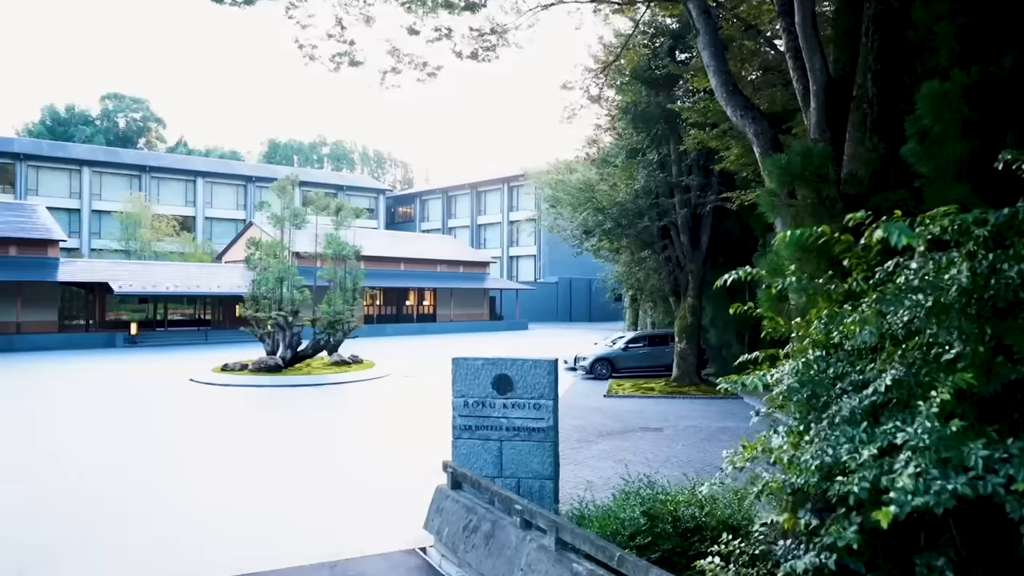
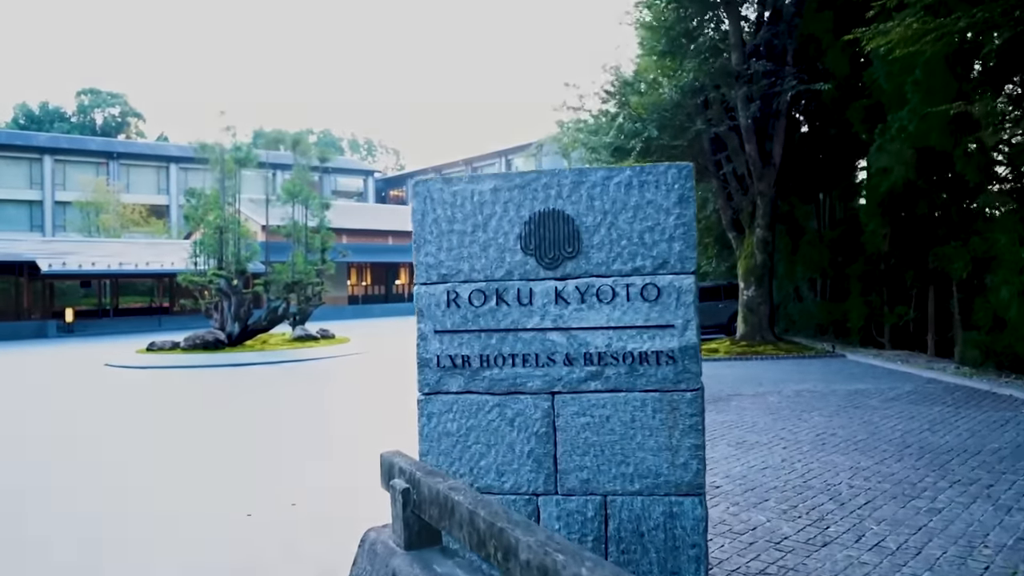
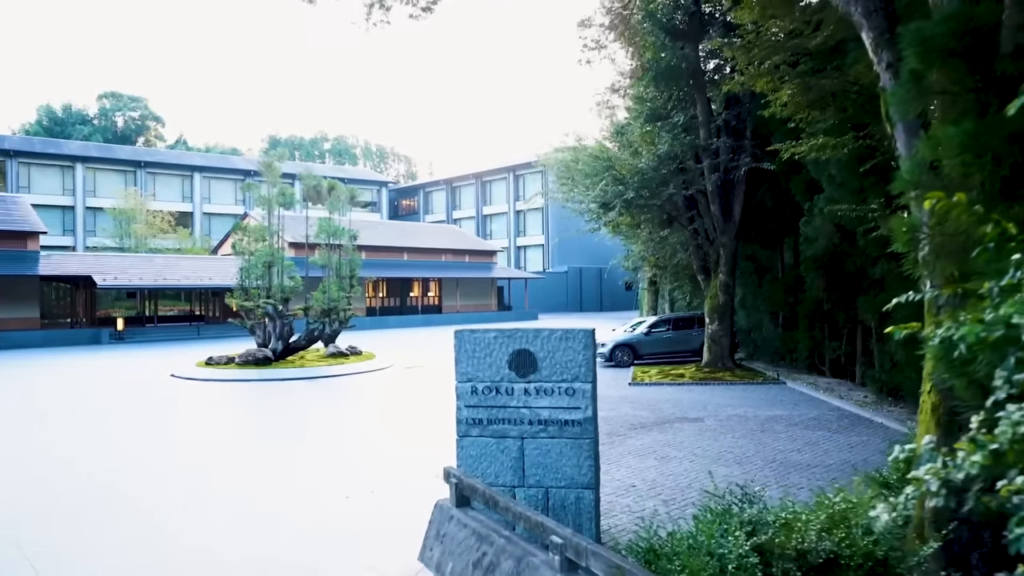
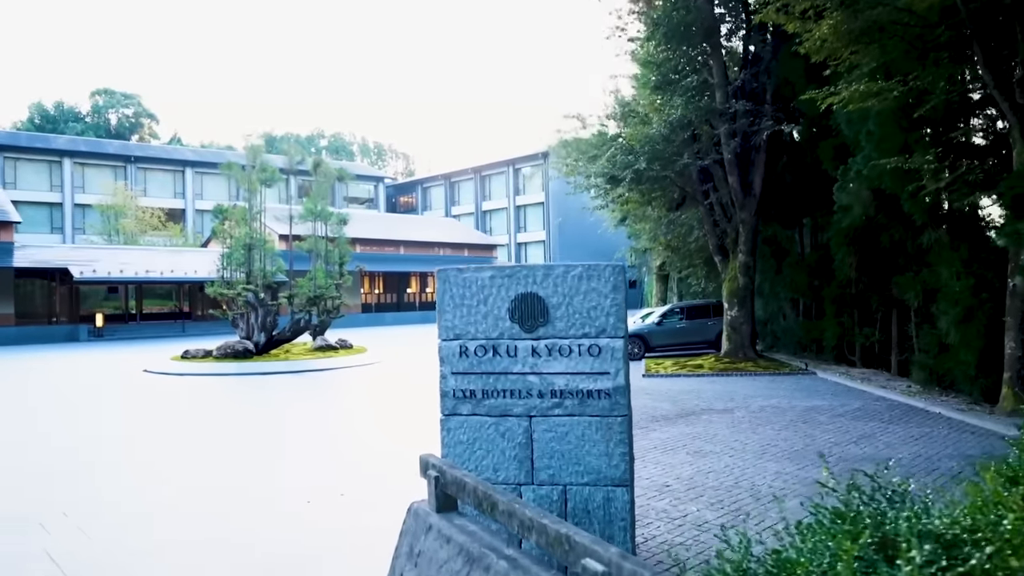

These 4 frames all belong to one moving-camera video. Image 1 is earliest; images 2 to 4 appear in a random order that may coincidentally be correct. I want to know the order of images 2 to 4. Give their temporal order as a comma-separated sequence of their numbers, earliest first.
3, 4, 2
